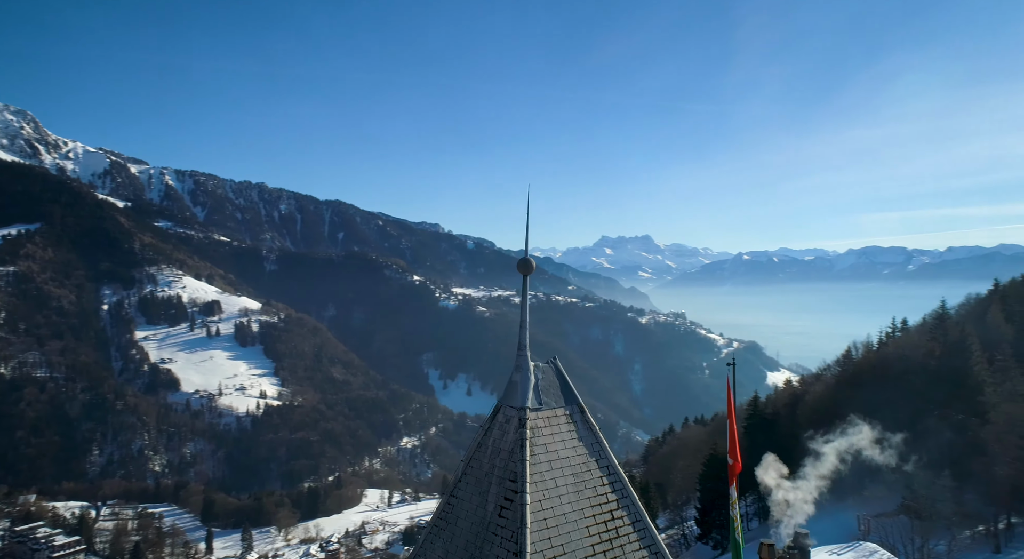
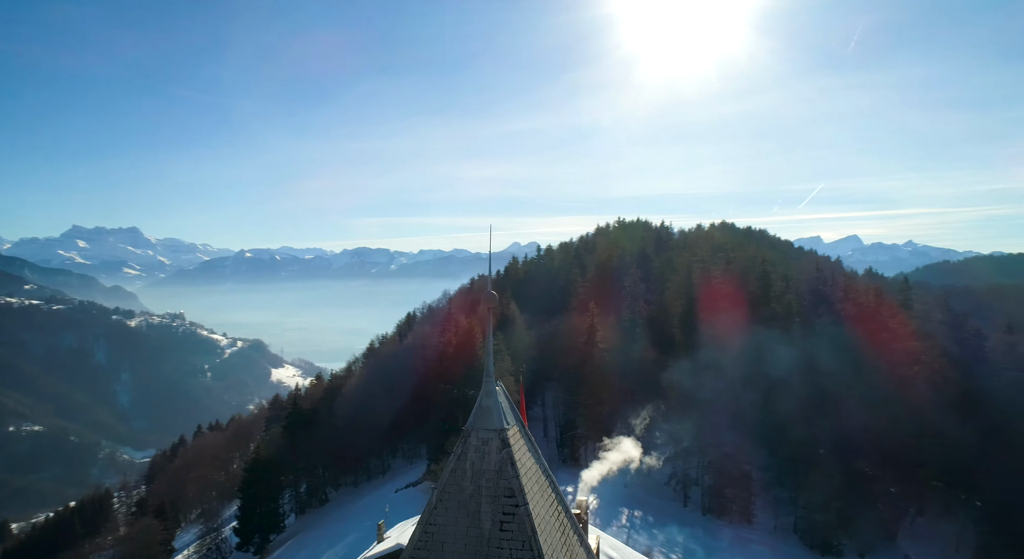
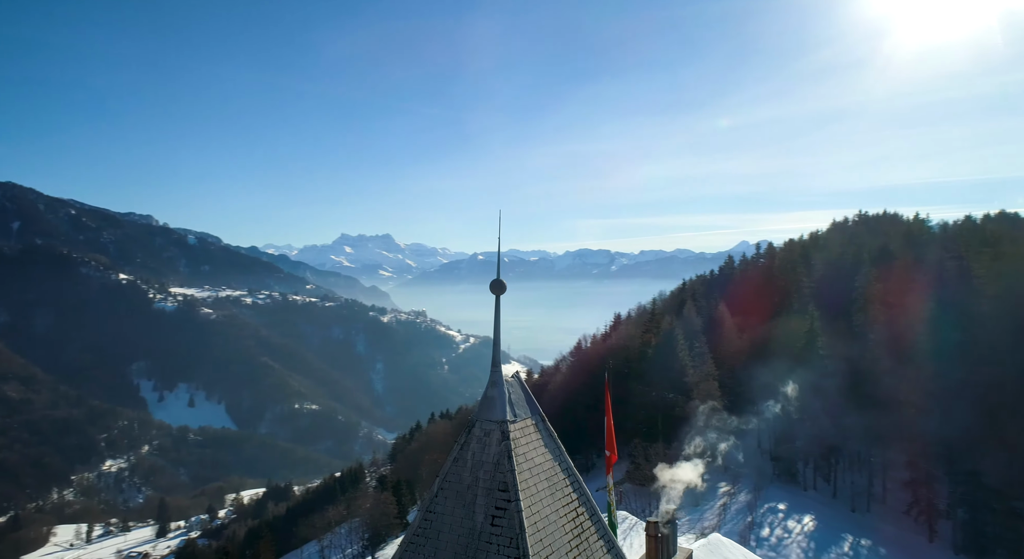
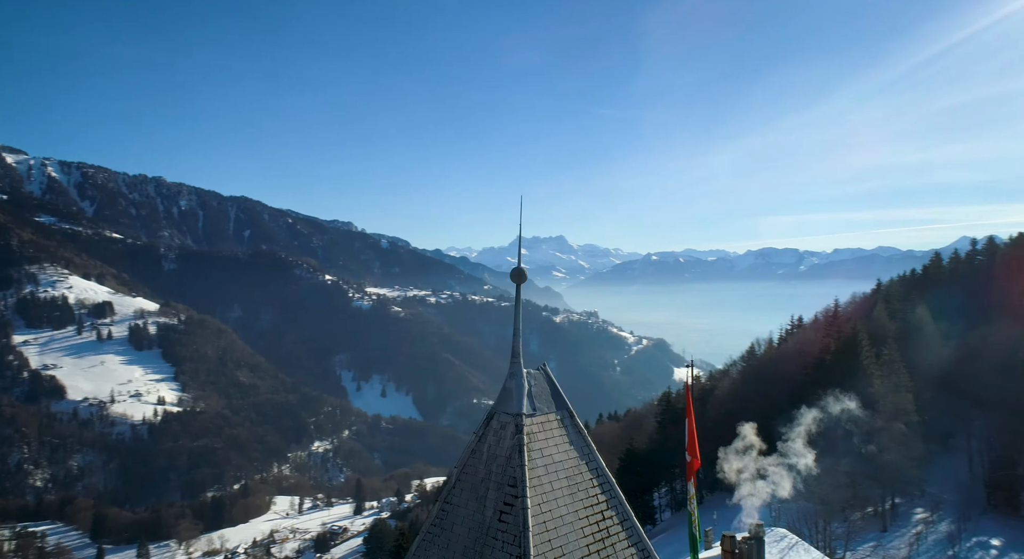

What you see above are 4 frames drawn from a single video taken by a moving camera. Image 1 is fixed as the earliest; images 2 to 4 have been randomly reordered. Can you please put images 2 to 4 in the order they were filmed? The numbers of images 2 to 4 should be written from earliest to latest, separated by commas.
4, 3, 2
